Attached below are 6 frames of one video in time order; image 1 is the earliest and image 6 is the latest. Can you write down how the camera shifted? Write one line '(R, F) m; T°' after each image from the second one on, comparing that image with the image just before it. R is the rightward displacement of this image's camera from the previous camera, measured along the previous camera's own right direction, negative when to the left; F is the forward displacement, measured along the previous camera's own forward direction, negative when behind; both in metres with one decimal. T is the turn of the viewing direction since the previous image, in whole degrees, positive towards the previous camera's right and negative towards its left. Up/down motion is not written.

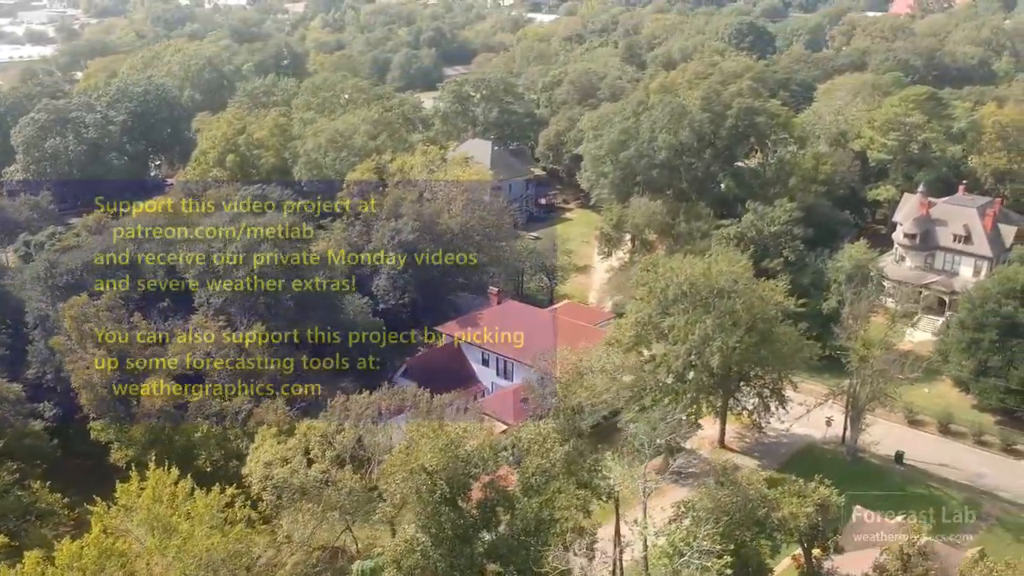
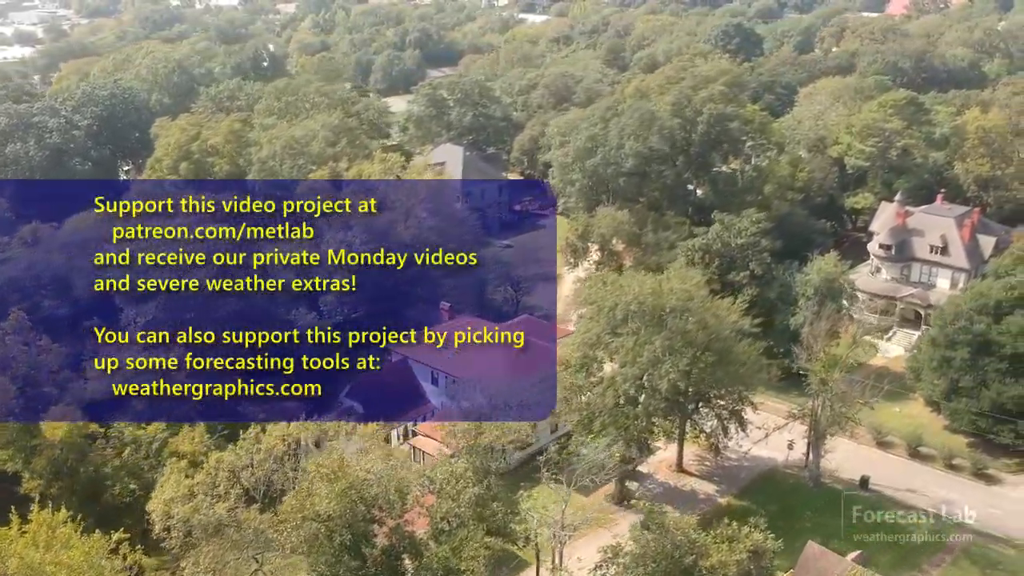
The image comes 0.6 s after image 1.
(+2.7, +1.6) m; 0°
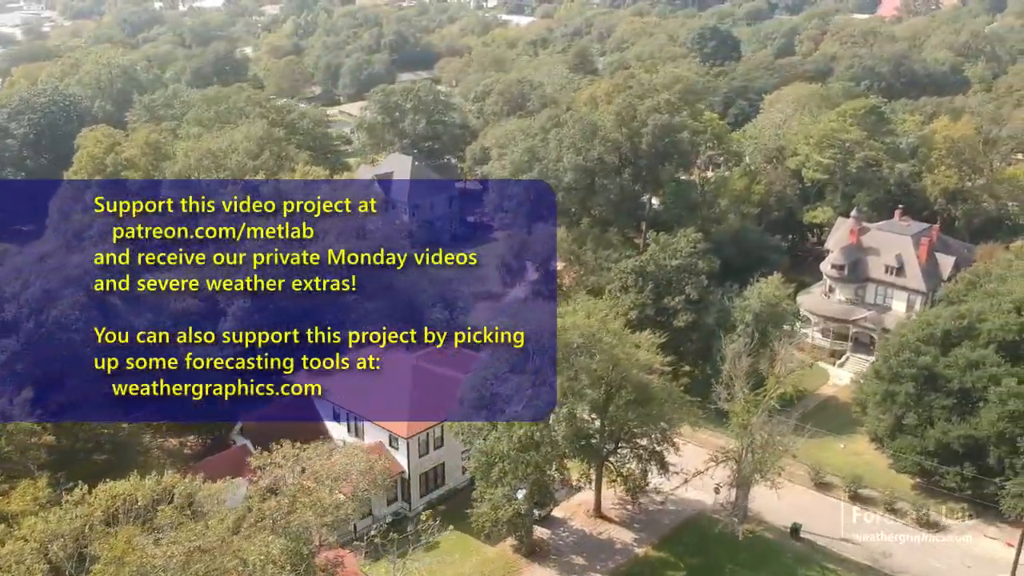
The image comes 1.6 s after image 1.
(+4.6, +2.8) m; 0°
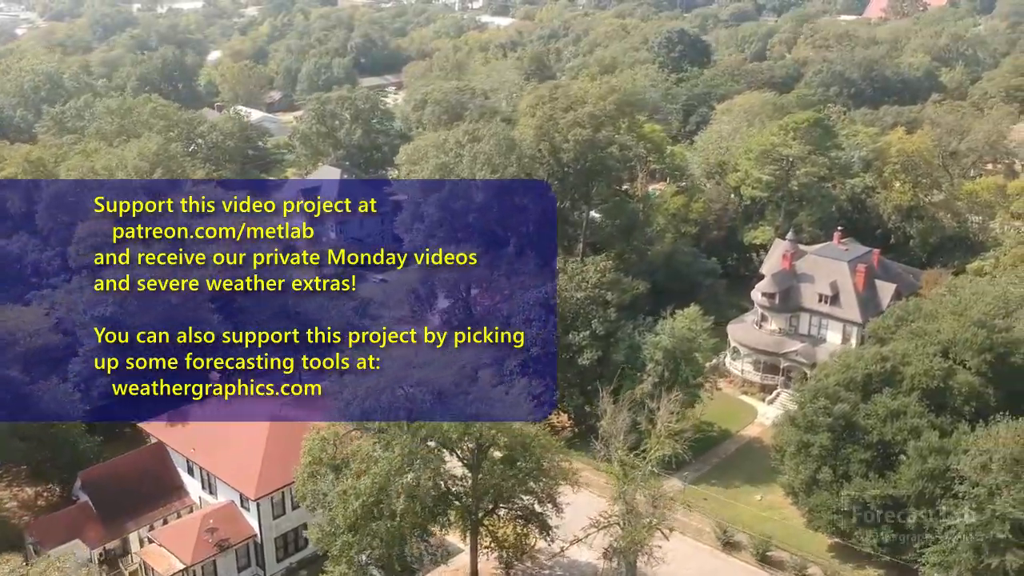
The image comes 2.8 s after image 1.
(+5.7, +3.4) m; 0°
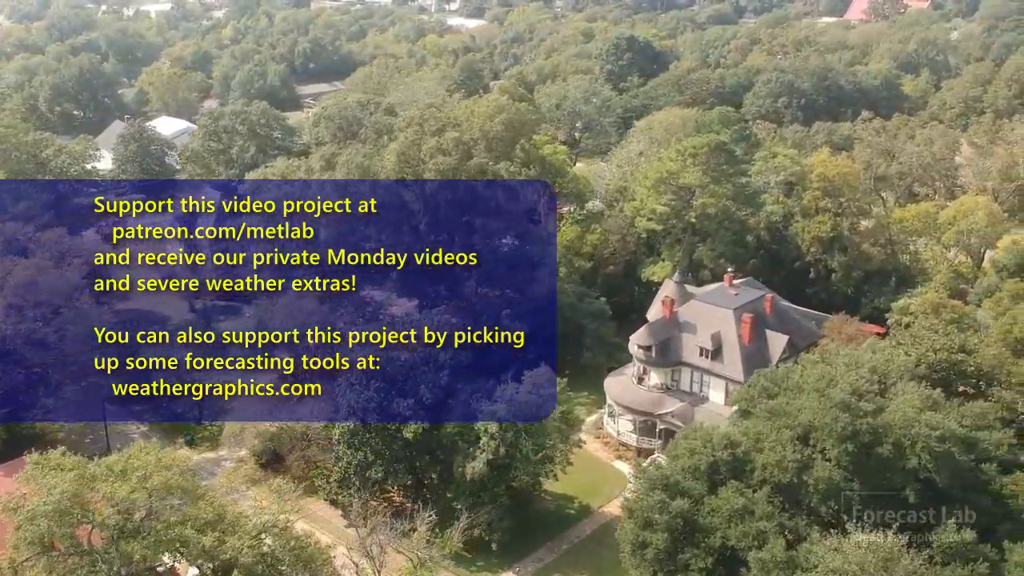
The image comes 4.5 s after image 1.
(+8.2, +4.9) m; 0°
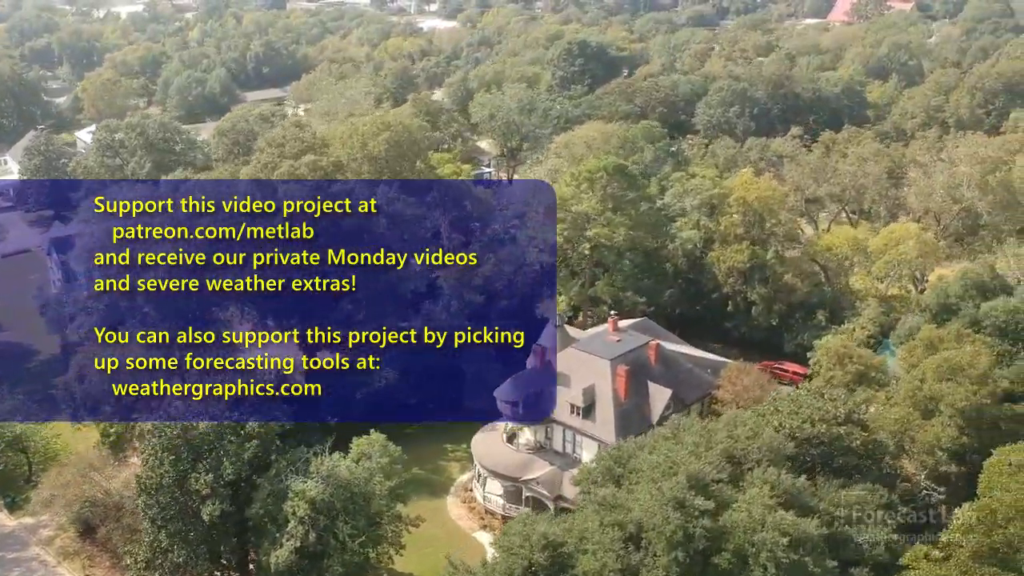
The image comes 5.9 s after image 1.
(+7.0, +4.2) m; 0°
